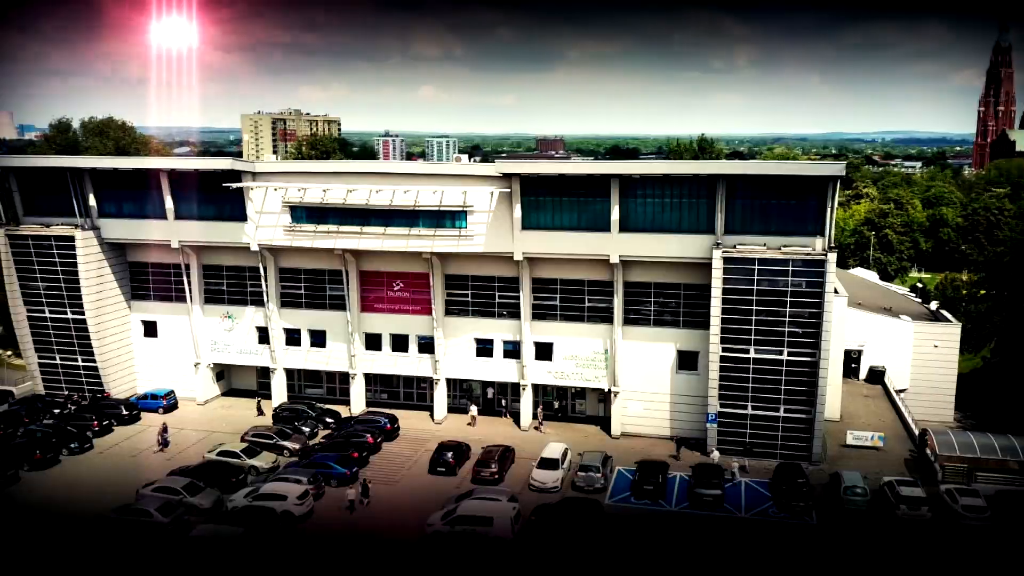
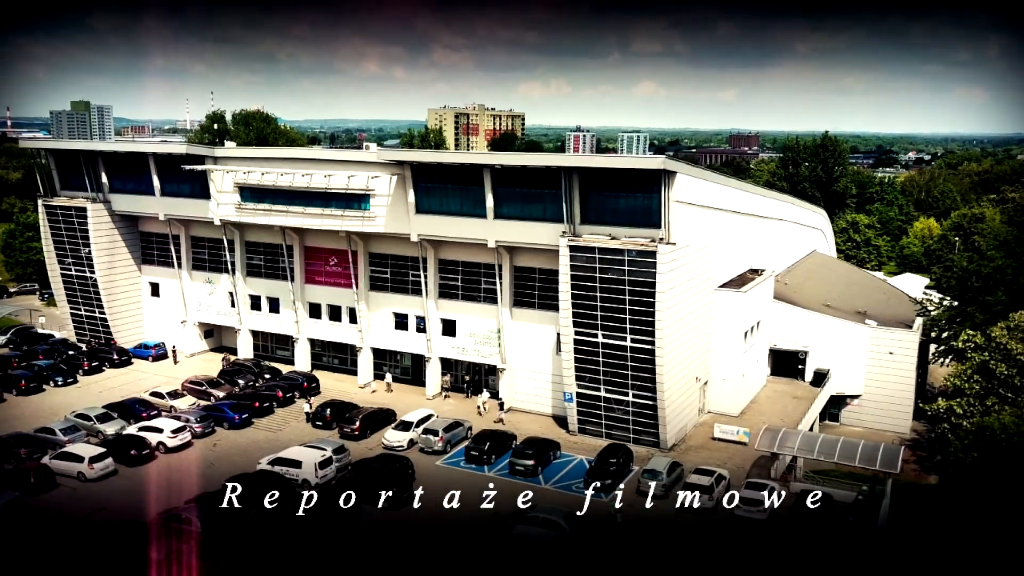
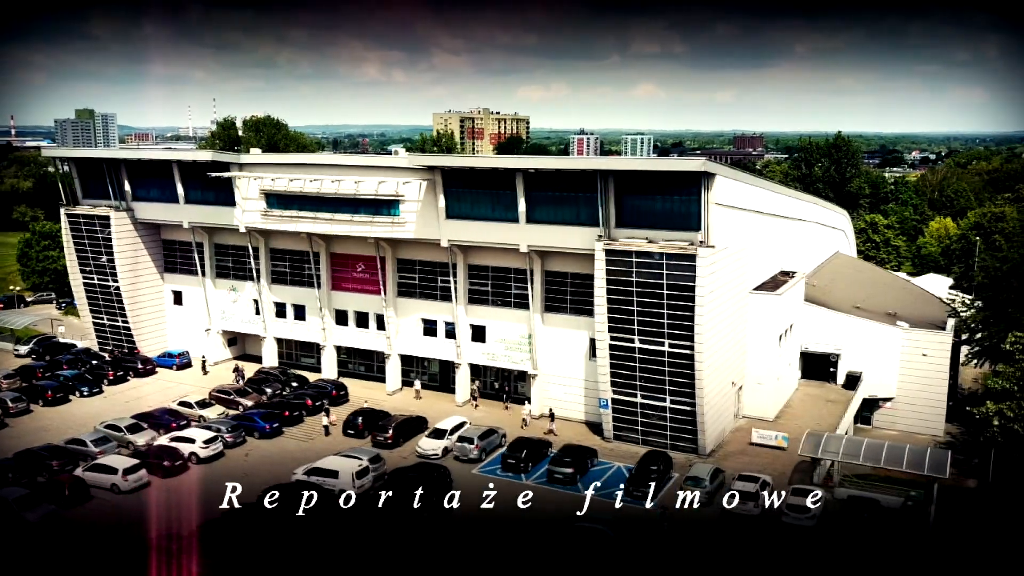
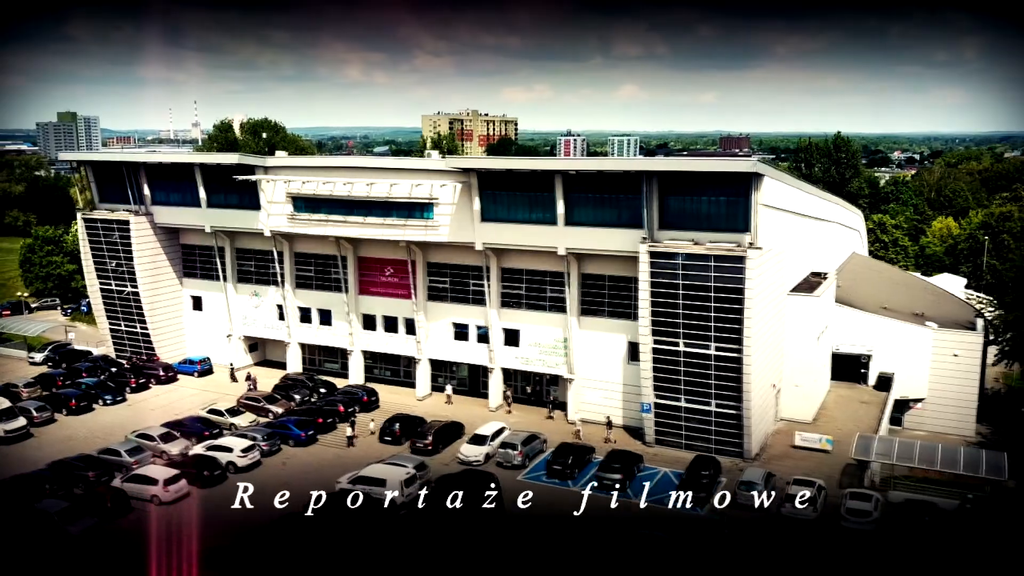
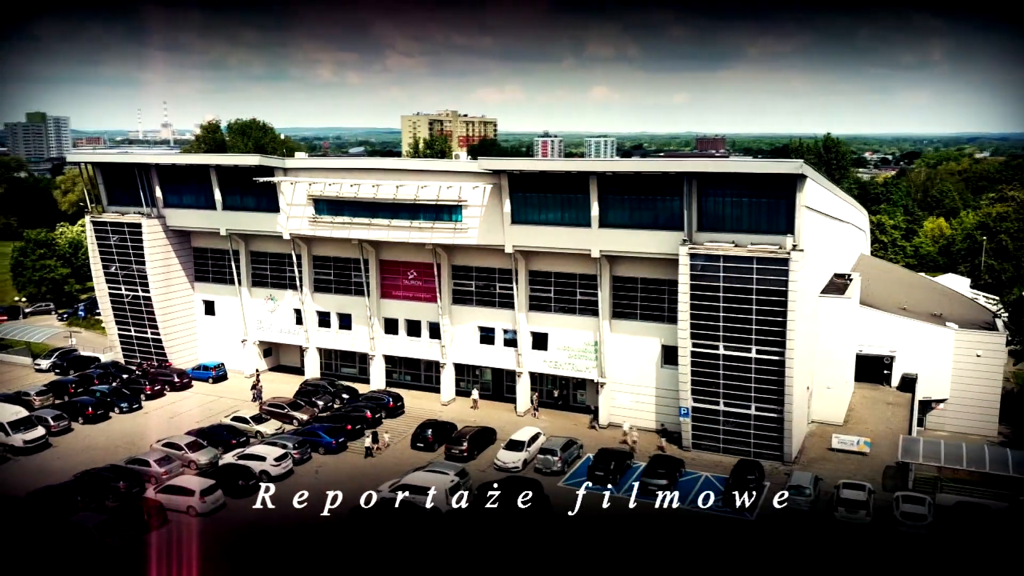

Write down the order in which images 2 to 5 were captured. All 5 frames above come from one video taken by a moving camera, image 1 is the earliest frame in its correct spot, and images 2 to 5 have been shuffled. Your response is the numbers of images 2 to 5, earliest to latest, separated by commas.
5, 4, 3, 2
